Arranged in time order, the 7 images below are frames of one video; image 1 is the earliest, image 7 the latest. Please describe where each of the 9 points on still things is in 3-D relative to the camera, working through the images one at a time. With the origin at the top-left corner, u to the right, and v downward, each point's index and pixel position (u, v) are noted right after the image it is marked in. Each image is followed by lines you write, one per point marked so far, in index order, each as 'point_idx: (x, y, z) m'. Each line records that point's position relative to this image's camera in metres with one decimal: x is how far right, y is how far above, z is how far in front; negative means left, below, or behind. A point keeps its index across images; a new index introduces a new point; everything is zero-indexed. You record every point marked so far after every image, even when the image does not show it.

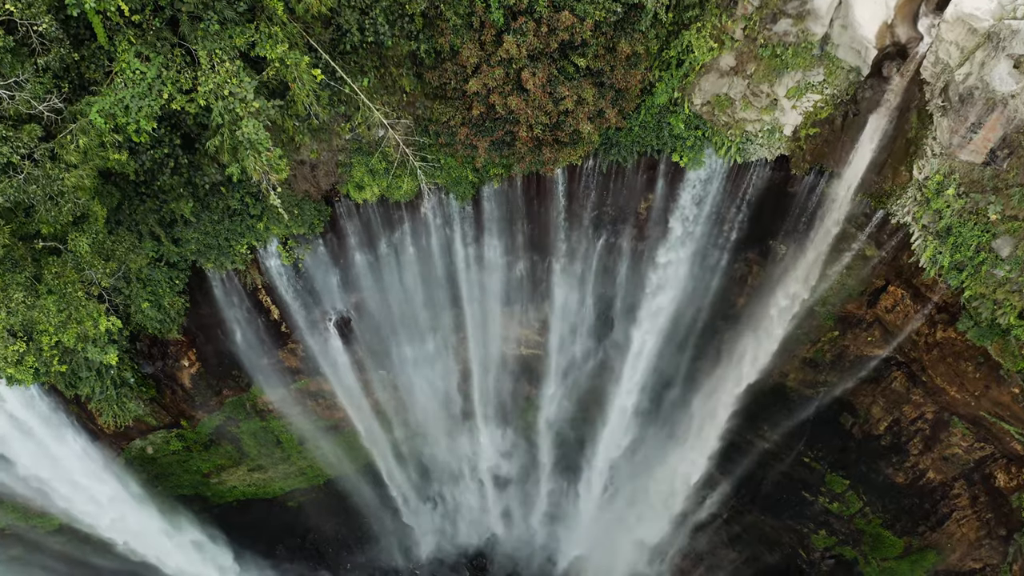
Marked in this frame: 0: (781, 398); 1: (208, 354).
0: (+5.5, -2.5, +12.2) m
1: (-5.9, -1.3, +11.3) m
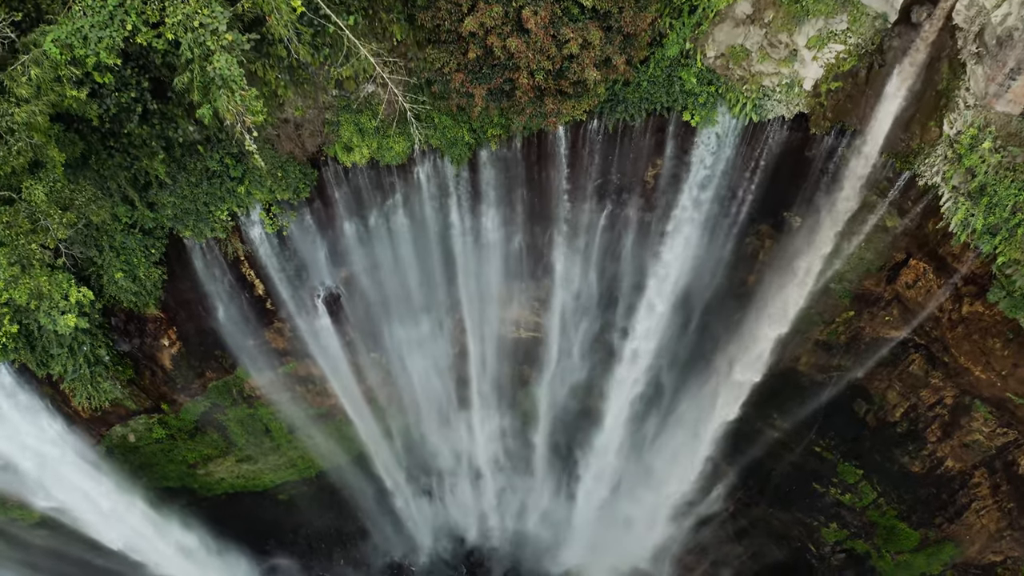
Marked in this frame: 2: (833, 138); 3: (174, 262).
0: (+5.5, -2.1, +11.6) m
1: (-5.9, -0.8, +10.7) m
2: (+4.8, +2.3, +8.8) m
3: (-5.6, +0.5, +9.7) m
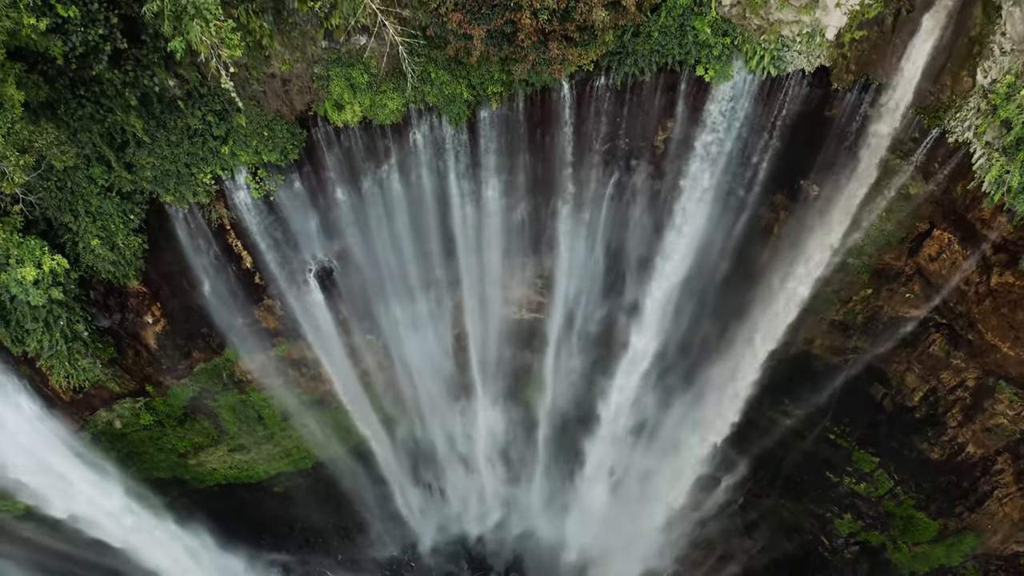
0: (+5.5, -1.6, +11.1) m
1: (-5.9, -0.4, +10.2) m
2: (+4.8, +2.7, +8.2) m
3: (-5.6, +0.9, +9.2) m
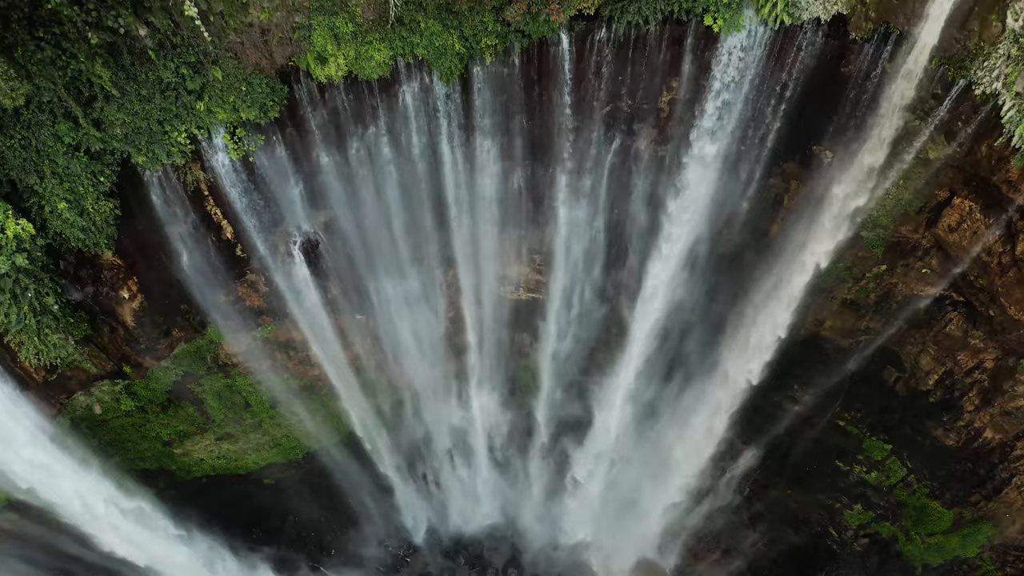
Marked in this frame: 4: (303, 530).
0: (+5.5, -1.2, +10.6) m
1: (-5.9, +0.1, +9.7) m
2: (+4.7, +3.2, +7.7) m
3: (-5.6, +1.3, +8.6) m
4: (-4.7, -5.4, +13.2) m
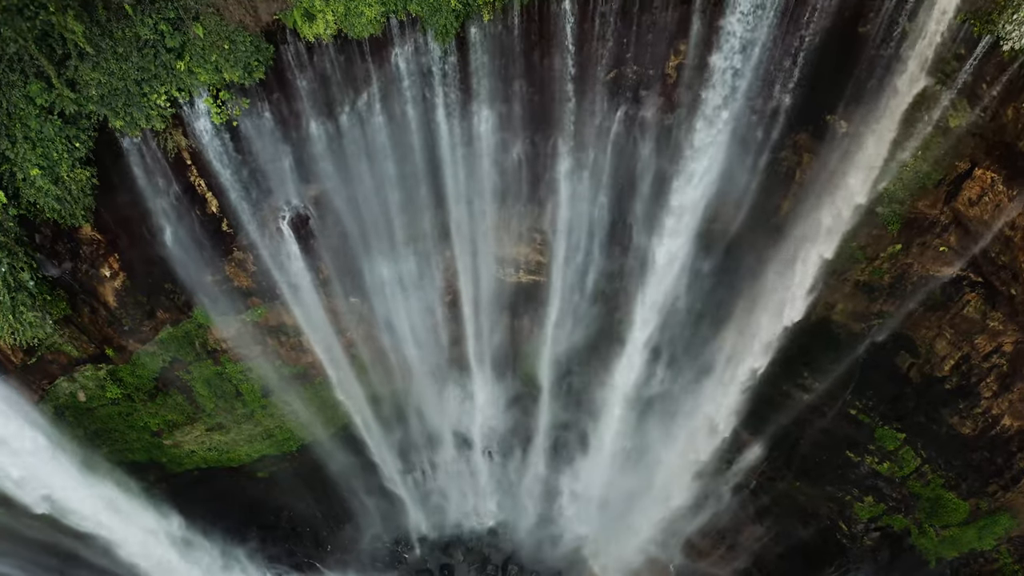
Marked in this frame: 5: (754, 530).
0: (+5.4, -0.8, +10.1) m
1: (-5.9, +0.4, +9.2) m
2: (+4.7, +3.5, +7.3) m
3: (-5.6, +1.7, +8.2) m
4: (-4.7, -5.1, +12.7) m
5: (+5.1, -4.9, +12.1) m
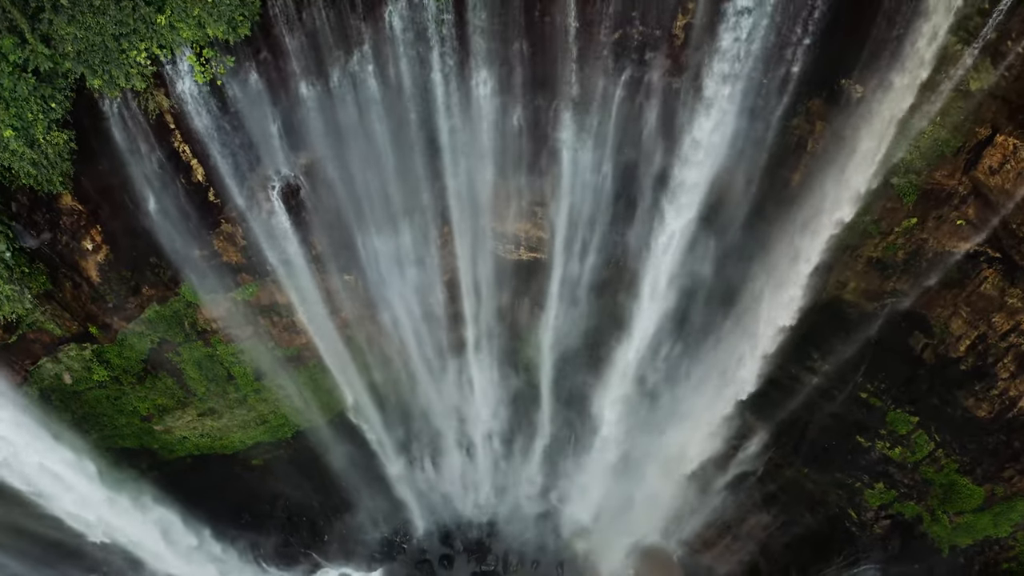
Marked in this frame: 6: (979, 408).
0: (+5.5, -0.4, +9.7) m
1: (-5.9, +0.8, +8.8) m
2: (+4.7, +3.9, +6.9) m
3: (-5.6, +2.1, +7.8) m
4: (-4.6, -4.7, +12.4) m
5: (+5.1, -4.5, +11.8) m
6: (+7.4, -1.8, +9.2) m
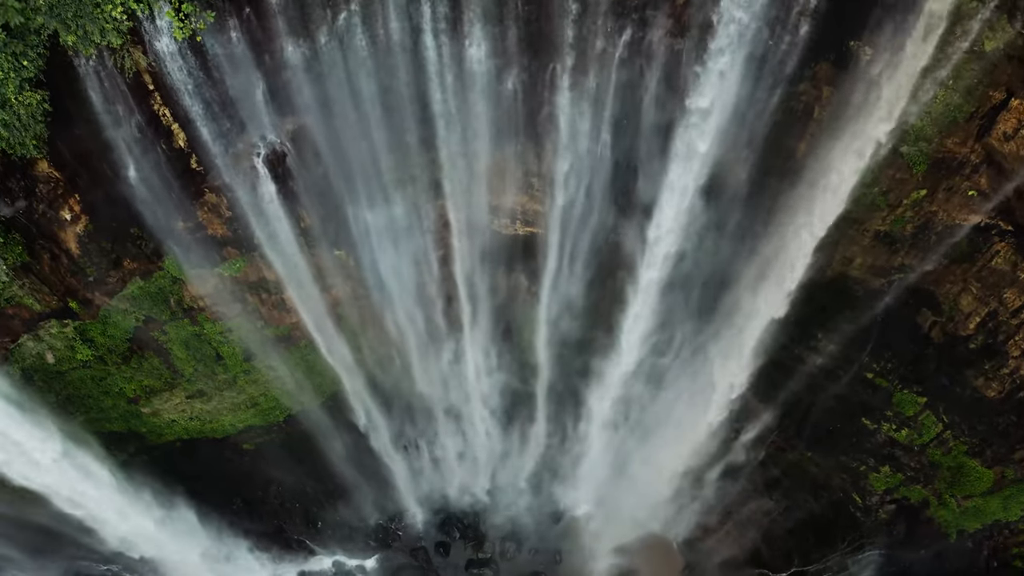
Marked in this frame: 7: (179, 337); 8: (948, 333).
0: (+5.4, 0.0, +9.4) m
1: (-6.0, +1.2, +8.5) m
2: (+4.7, +4.3, +6.5) m
3: (-5.7, +2.5, +7.5) m
4: (-4.7, -4.2, +12.1) m
5: (+5.0, -4.1, +11.5) m
6: (+7.3, -1.3, +8.8) m
7: (-5.7, -0.8, +10.0) m
8: (+6.7, -0.5, +8.9) m
